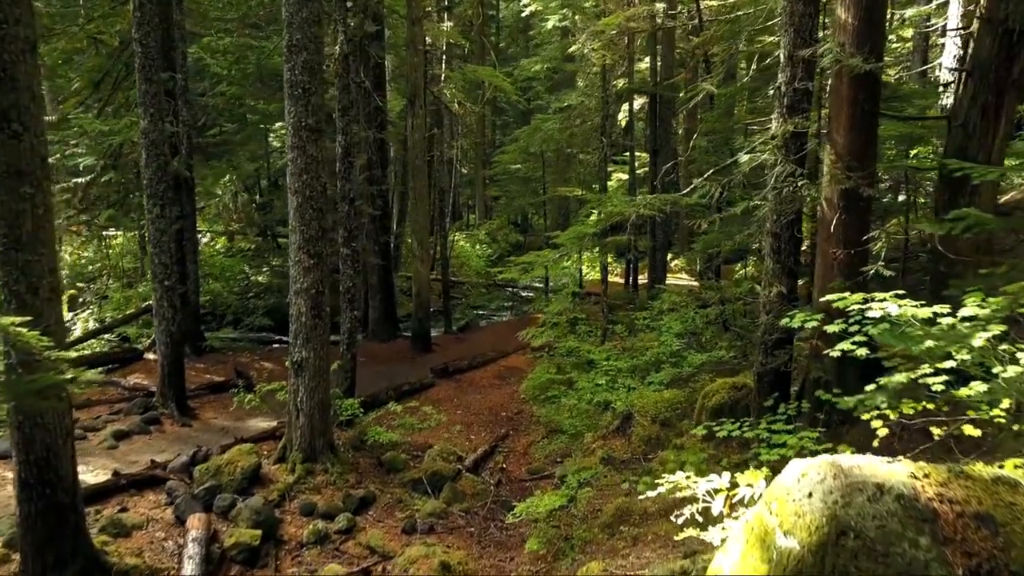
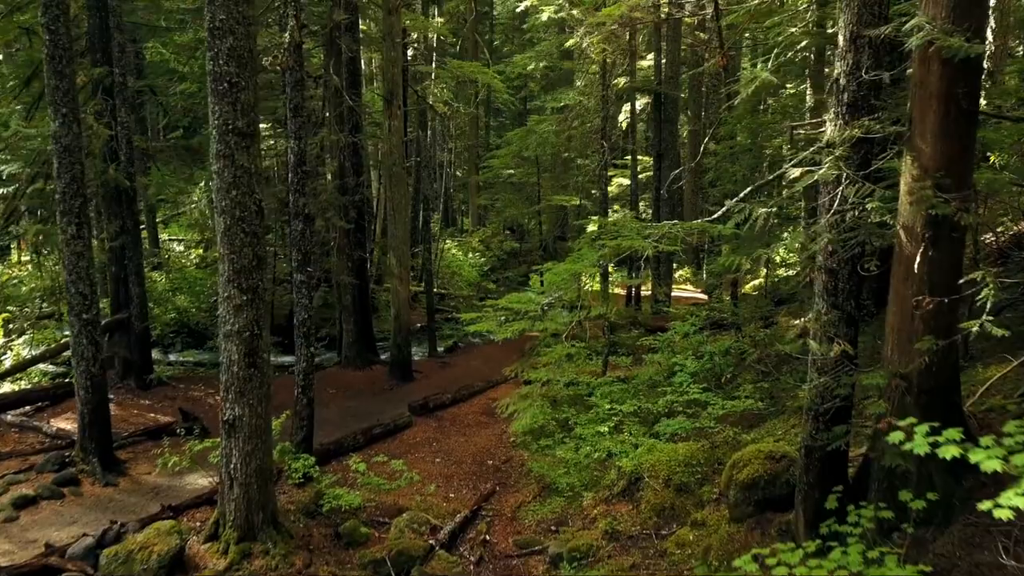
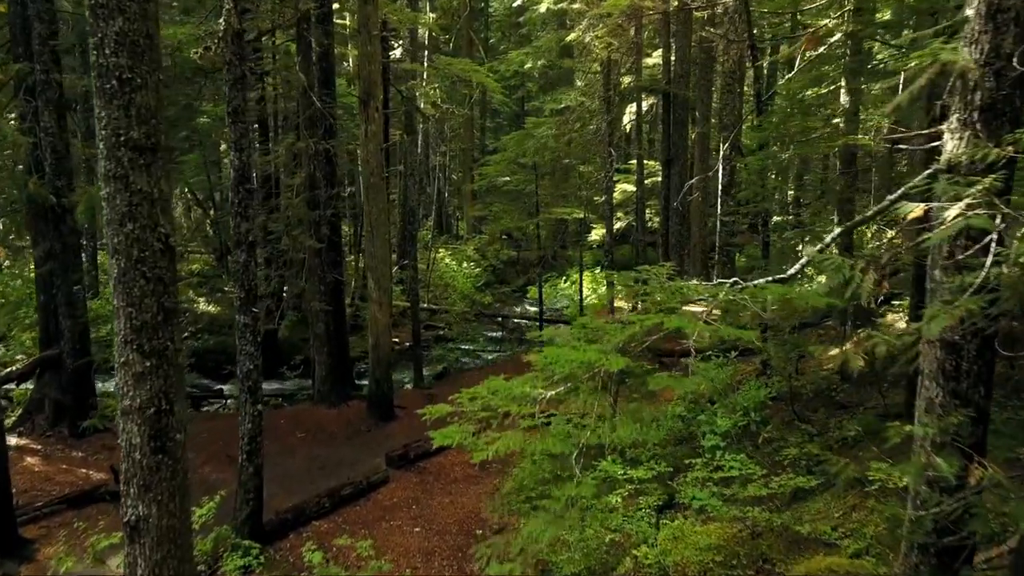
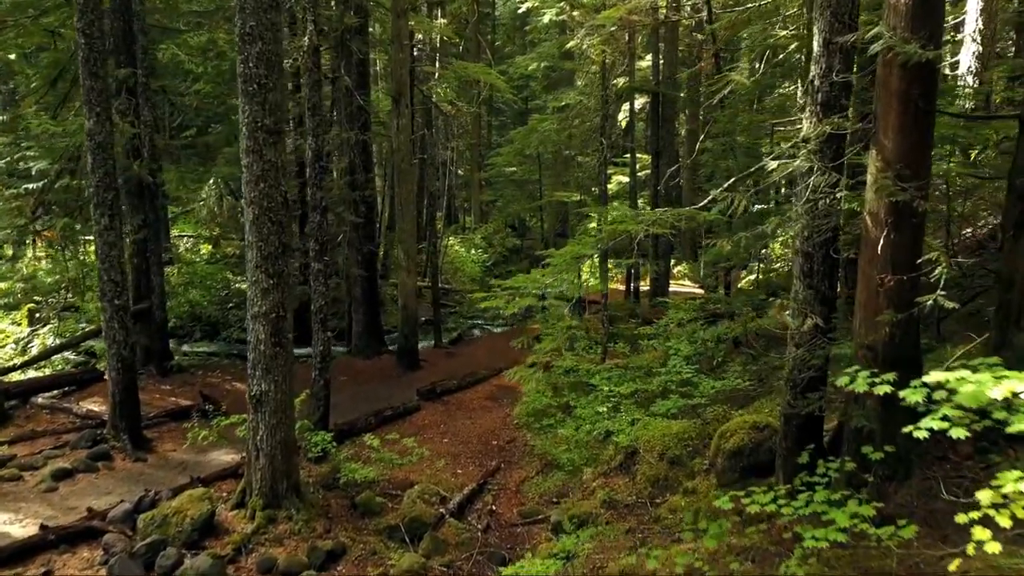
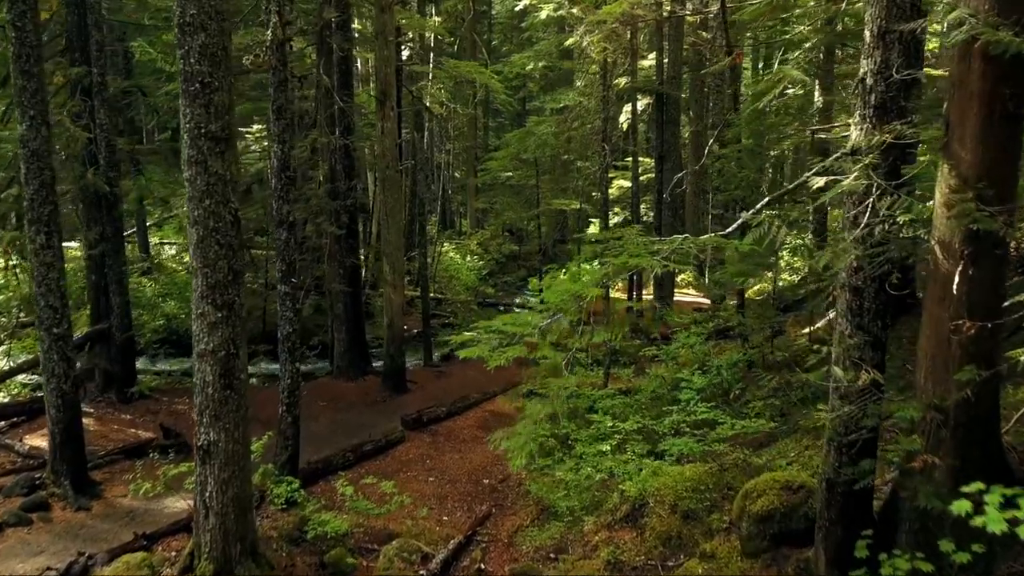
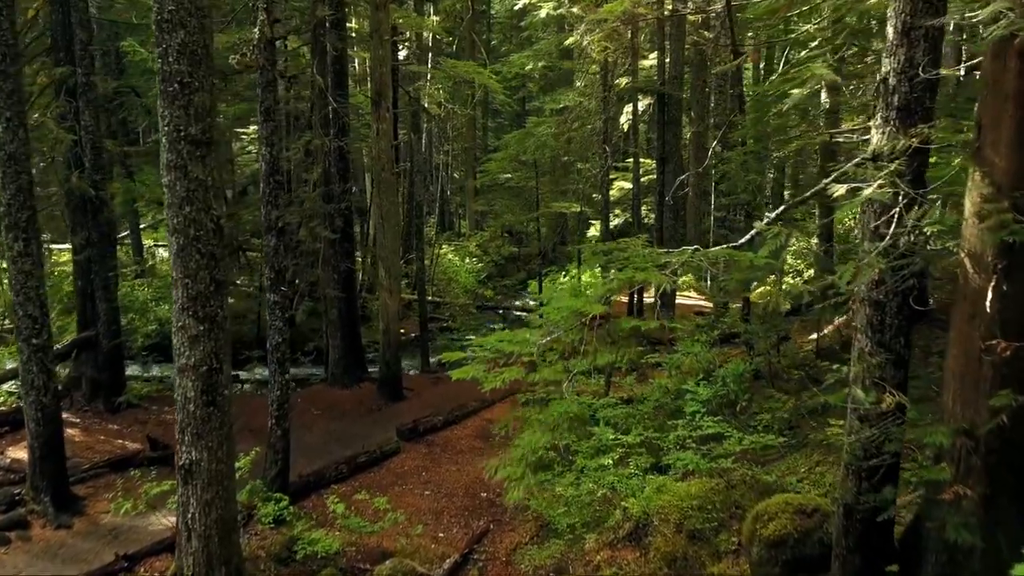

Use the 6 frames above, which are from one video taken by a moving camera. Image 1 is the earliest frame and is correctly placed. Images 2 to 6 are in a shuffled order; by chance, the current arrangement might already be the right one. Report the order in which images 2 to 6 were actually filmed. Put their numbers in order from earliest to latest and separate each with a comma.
4, 2, 5, 6, 3
